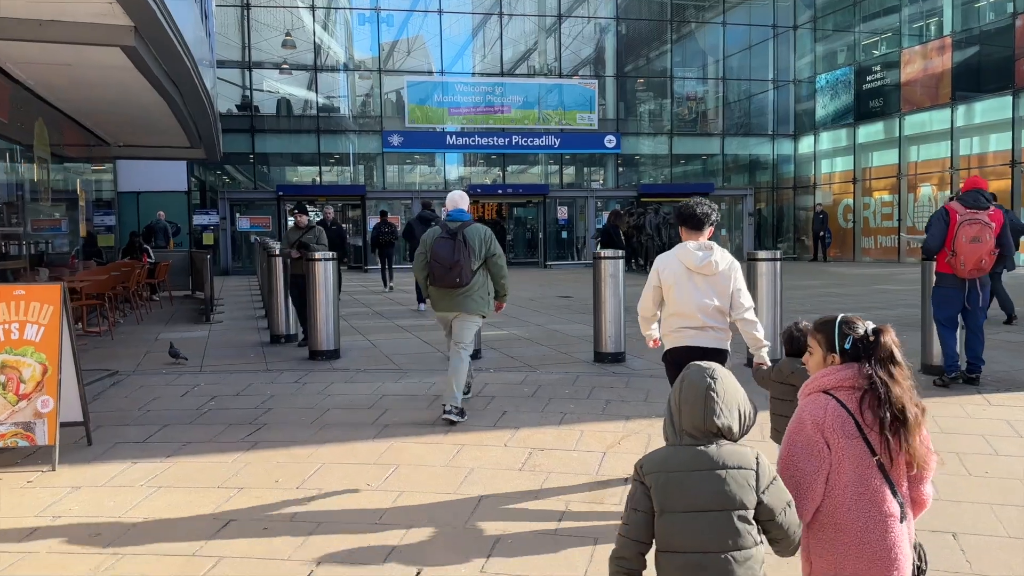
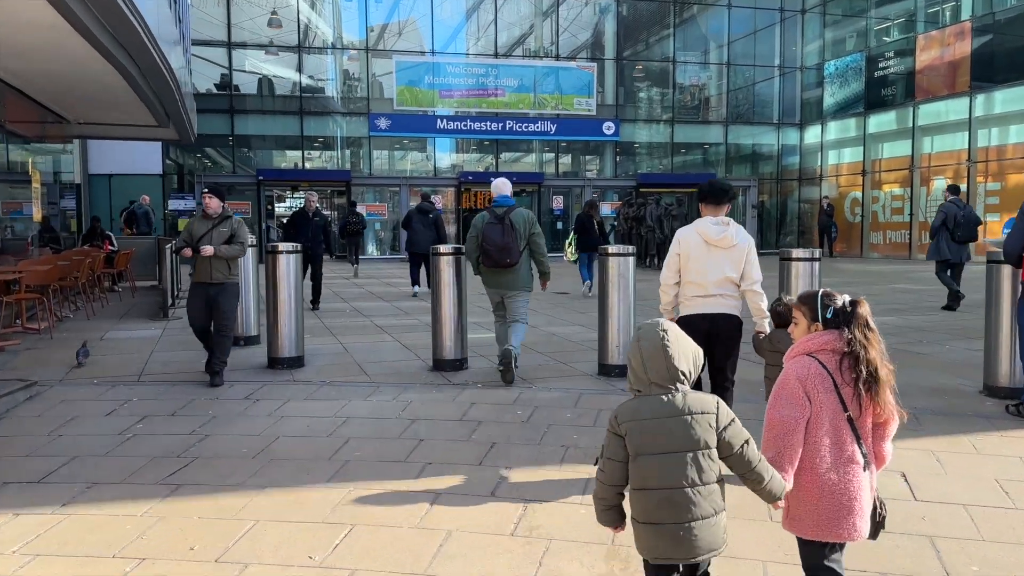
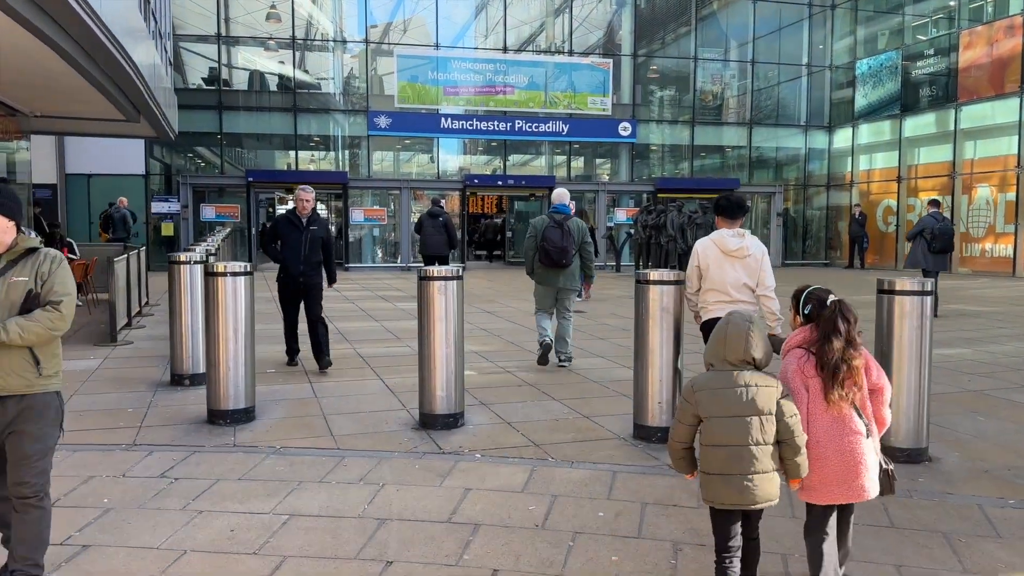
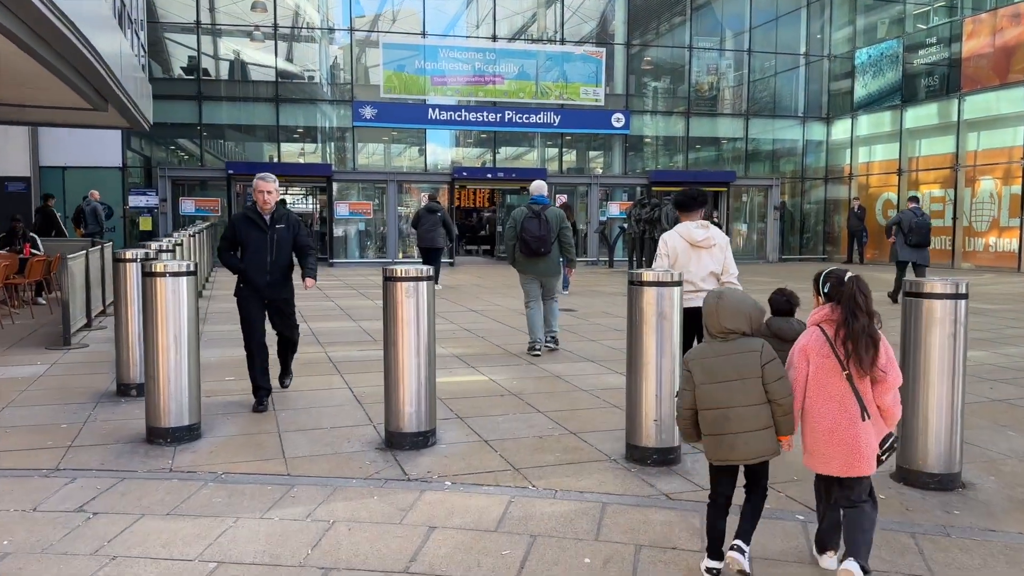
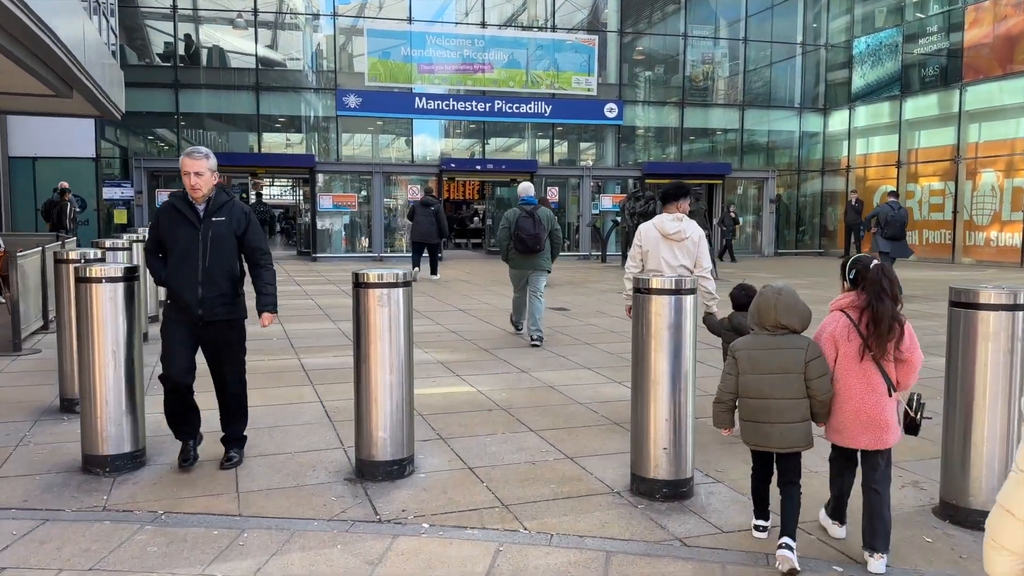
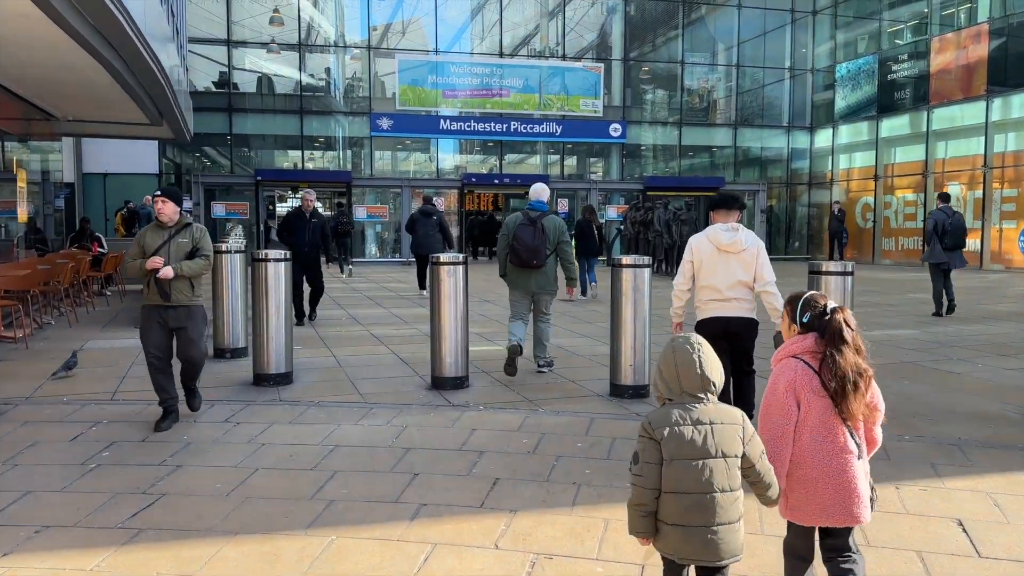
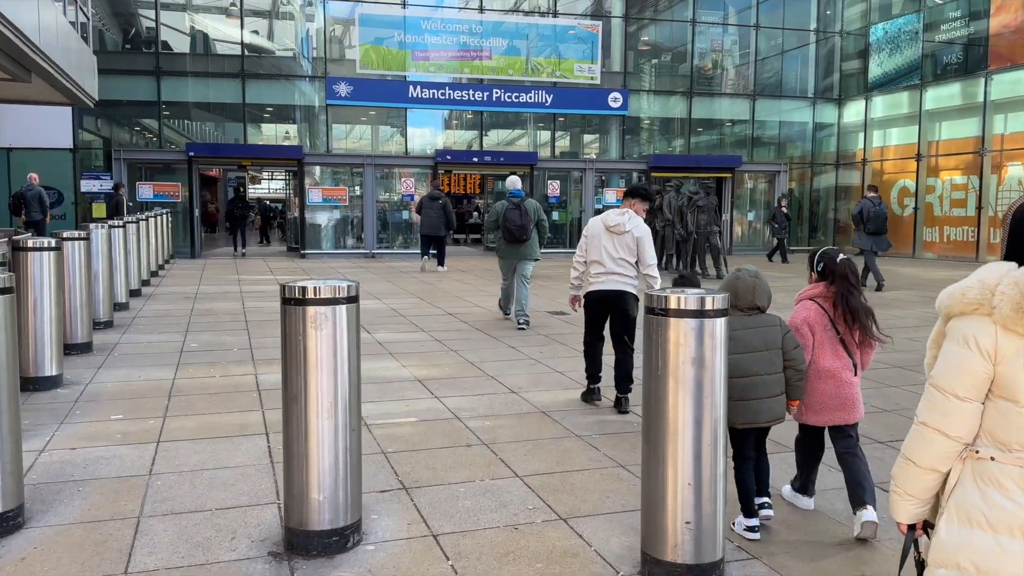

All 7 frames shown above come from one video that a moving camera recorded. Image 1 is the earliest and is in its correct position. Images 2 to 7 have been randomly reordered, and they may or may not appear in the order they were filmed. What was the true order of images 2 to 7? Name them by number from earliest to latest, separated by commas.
2, 6, 3, 4, 5, 7
